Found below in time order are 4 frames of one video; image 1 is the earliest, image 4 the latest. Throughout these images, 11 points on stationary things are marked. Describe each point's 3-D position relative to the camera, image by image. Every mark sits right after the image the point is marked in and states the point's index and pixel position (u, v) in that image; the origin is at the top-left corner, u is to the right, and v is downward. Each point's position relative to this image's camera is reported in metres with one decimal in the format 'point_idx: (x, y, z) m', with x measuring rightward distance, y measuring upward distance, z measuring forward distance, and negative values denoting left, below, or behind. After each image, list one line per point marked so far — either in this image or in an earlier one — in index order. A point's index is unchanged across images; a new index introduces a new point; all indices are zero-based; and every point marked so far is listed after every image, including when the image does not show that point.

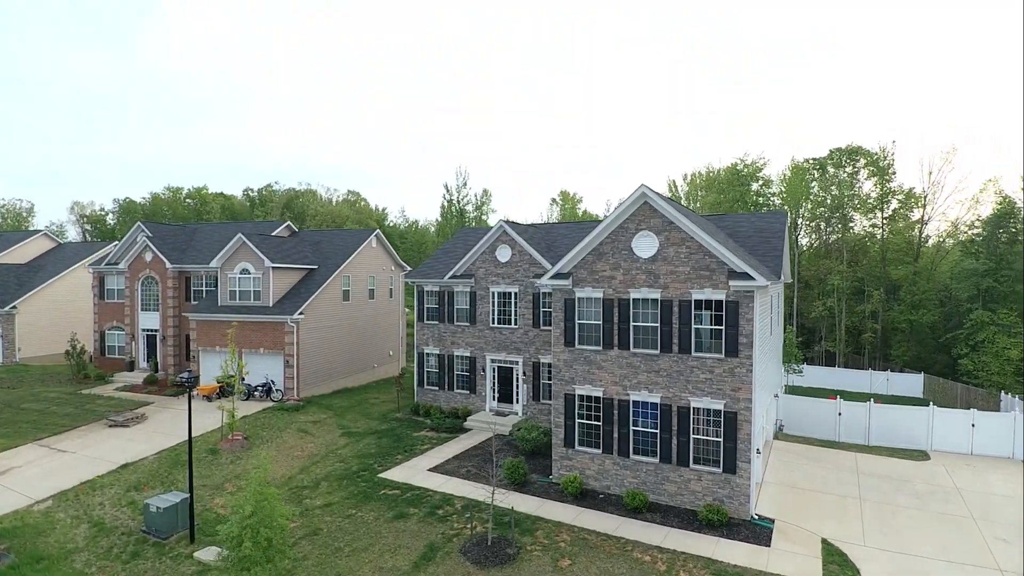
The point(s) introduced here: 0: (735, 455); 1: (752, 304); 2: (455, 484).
0: (+5.9, -4.4, +16.3) m
1: (+6.3, -0.4, +16.1) m
2: (-1.7, -6.1, +18.8) m
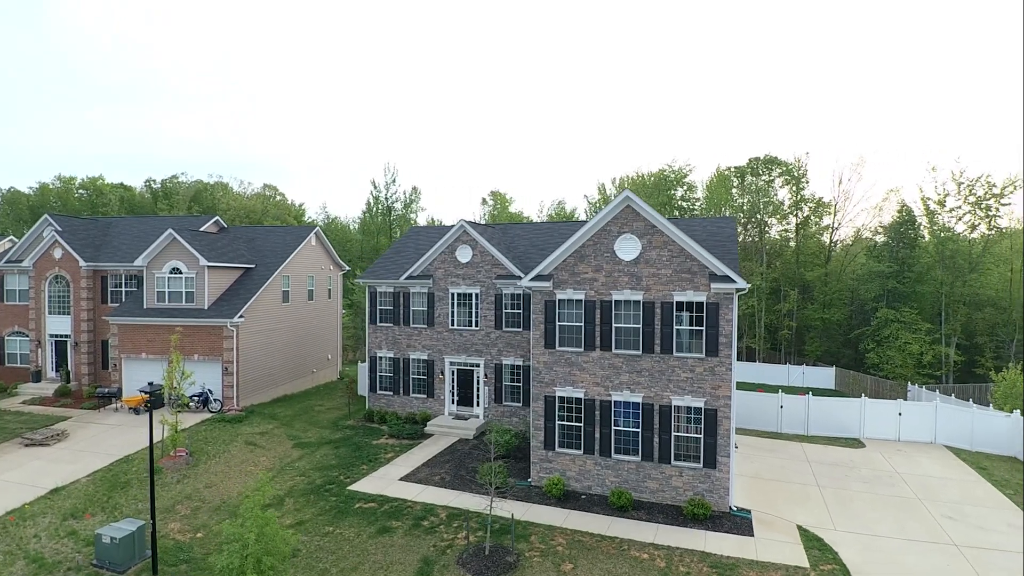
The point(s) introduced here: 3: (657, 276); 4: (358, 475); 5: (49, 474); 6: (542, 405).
0: (+5.6, -4.5, +16.9) m
1: (+6.0, -0.5, +16.8) m
2: (-2.4, -6.1, +18.3) m
3: (+4.1, +0.3, +17.4) m
4: (-5.0, -6.1, +19.9) m
5: (-14.0, -5.6, +18.5) m
6: (+0.9, -3.6, +18.7) m
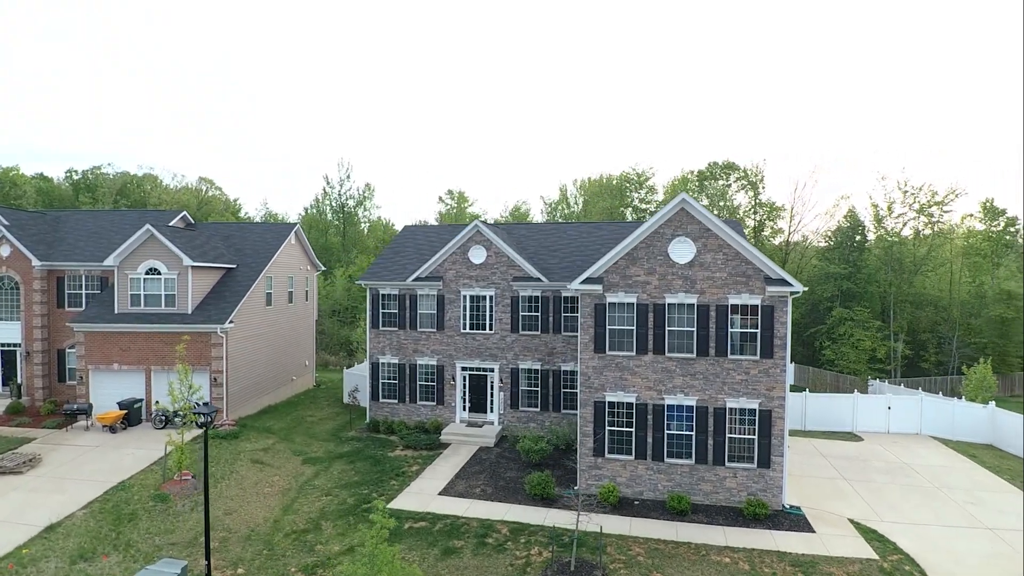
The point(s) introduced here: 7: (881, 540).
0: (+7.2, -4.6, +17.2) m
1: (+7.7, -0.6, +17.1) m
2: (-0.8, -6.2, +17.4) m
3: (+5.7, +0.2, +17.5) m
4: (-3.7, -6.2, +18.6) m
5: (-12.4, -5.7, +15.9) m
6: (+2.3, -3.7, +18.2) m
7: (+9.5, -6.5, +15.8) m
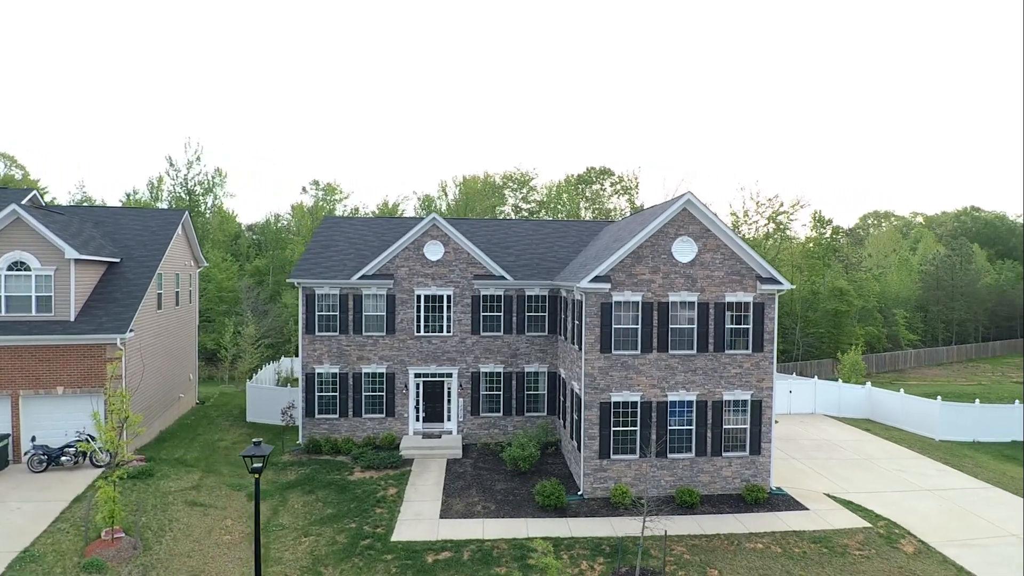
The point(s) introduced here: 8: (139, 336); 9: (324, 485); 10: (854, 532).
0: (+7.4, -4.5, +18.2) m
1: (+7.8, -0.5, +18.3) m
2: (-0.3, -6.2, +15.9) m
3: (+5.8, +0.3, +18.0) m
4: (-3.4, -6.1, +16.2) m
5: (-10.9, -5.7, +10.9) m
6: (+2.4, -3.6, +17.7) m
7: (+10.0, -6.4, +17.6) m
8: (-11.7, -1.5, +19.3) m
9: (-5.6, -5.9, +18.2) m
10: (+9.0, -6.5, +16.1) m
